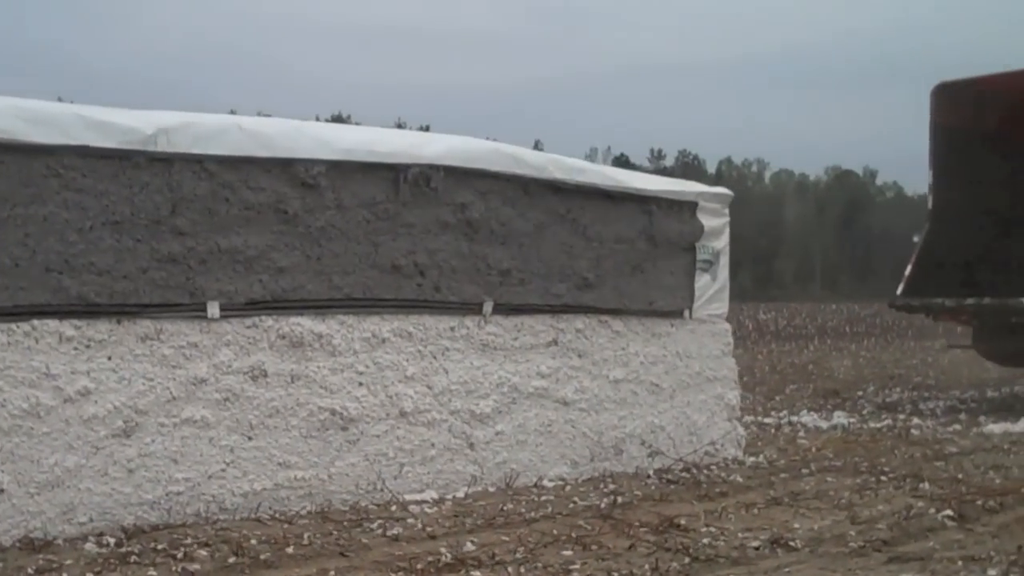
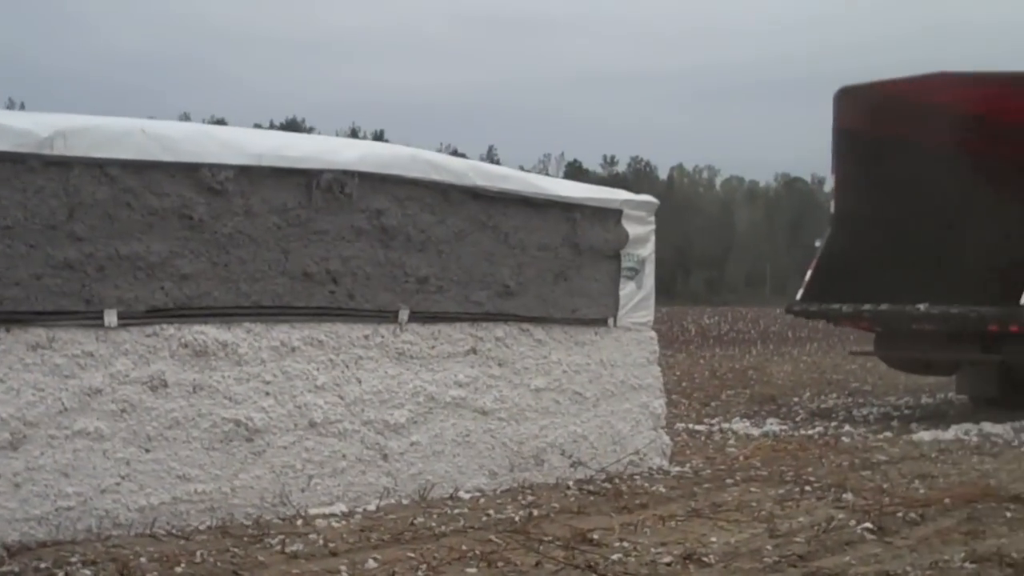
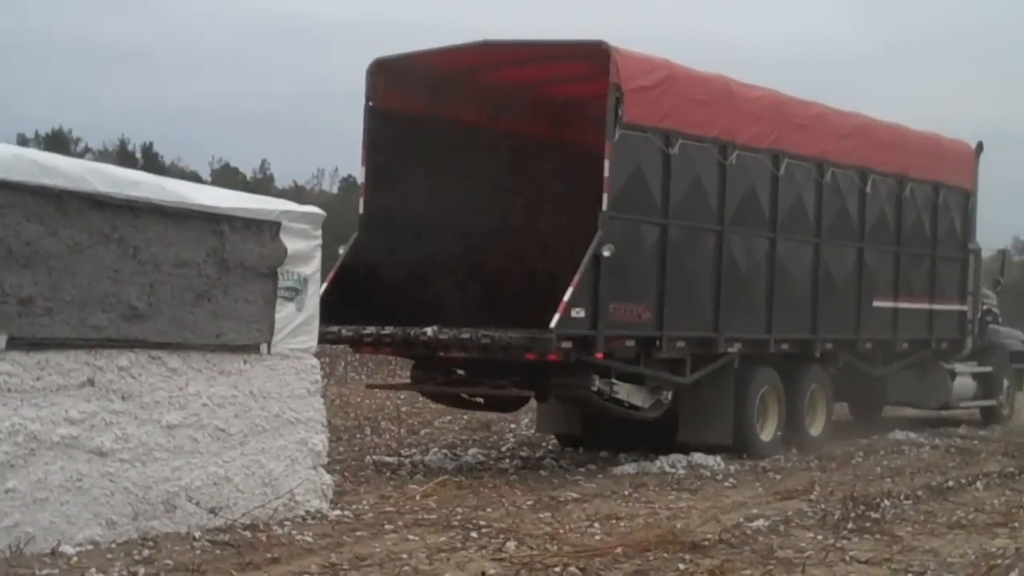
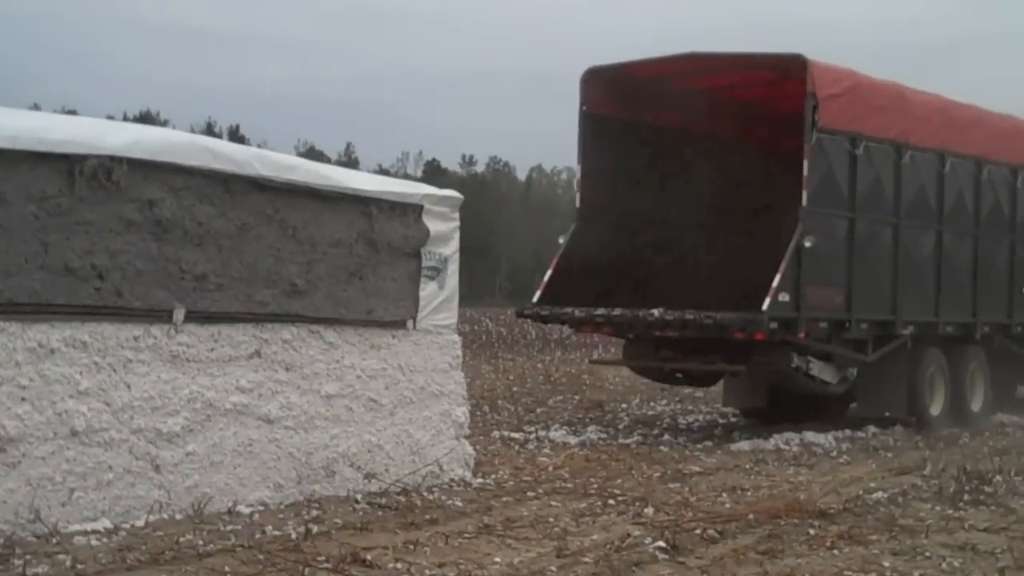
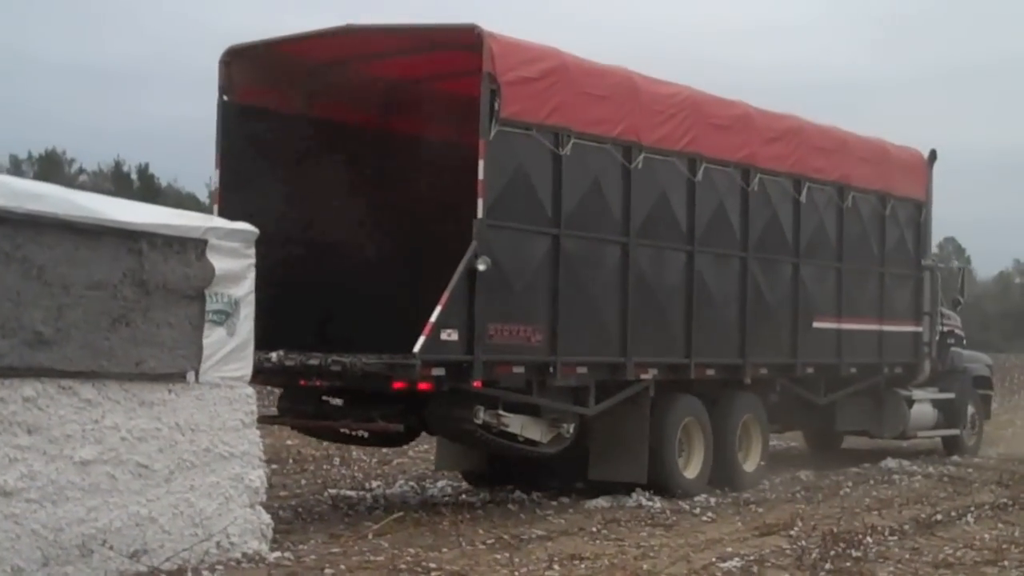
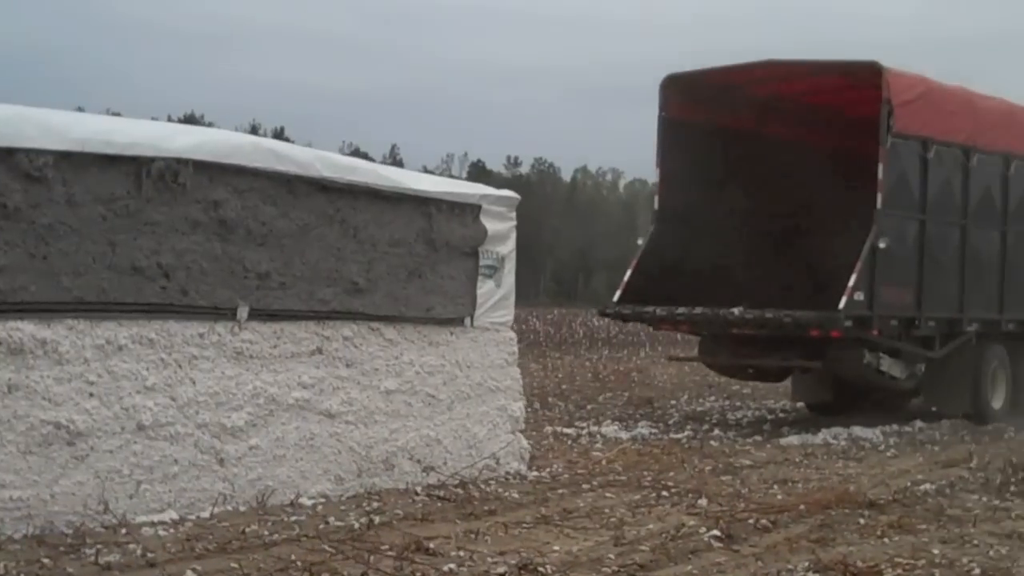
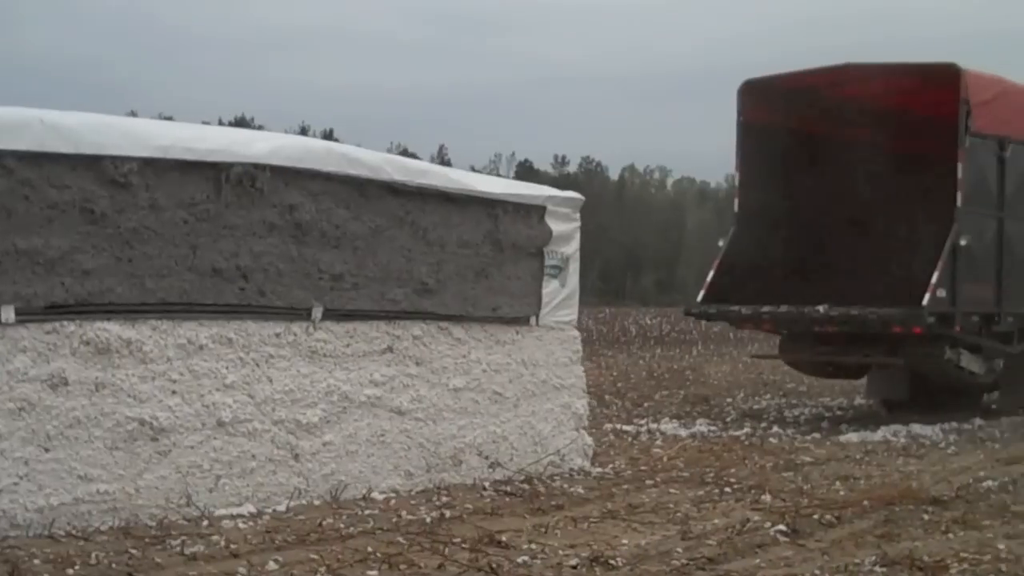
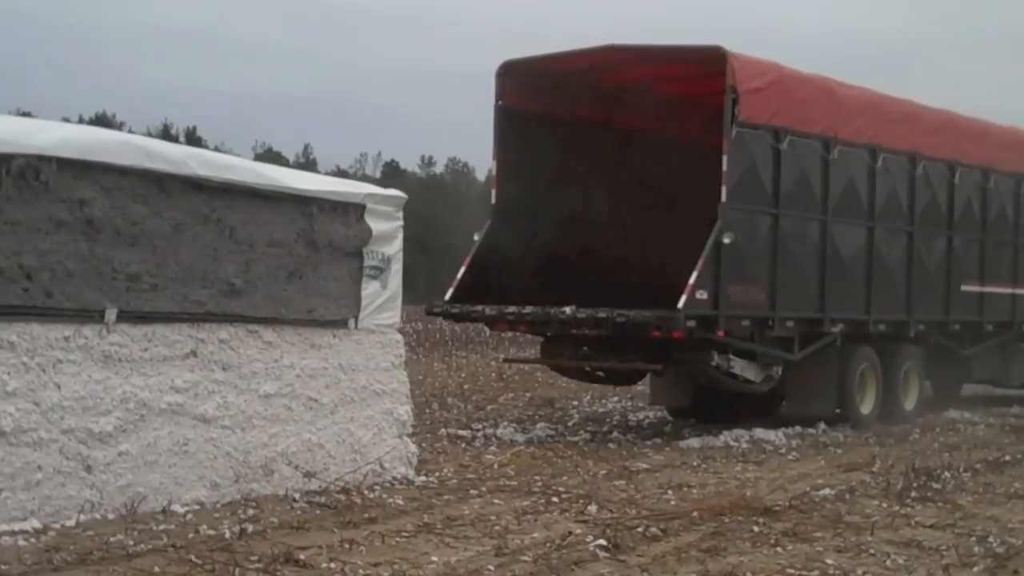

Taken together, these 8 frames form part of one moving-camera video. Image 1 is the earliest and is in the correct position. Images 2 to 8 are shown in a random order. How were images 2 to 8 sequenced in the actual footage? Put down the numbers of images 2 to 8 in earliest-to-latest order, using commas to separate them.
2, 7, 6, 4, 8, 3, 5
